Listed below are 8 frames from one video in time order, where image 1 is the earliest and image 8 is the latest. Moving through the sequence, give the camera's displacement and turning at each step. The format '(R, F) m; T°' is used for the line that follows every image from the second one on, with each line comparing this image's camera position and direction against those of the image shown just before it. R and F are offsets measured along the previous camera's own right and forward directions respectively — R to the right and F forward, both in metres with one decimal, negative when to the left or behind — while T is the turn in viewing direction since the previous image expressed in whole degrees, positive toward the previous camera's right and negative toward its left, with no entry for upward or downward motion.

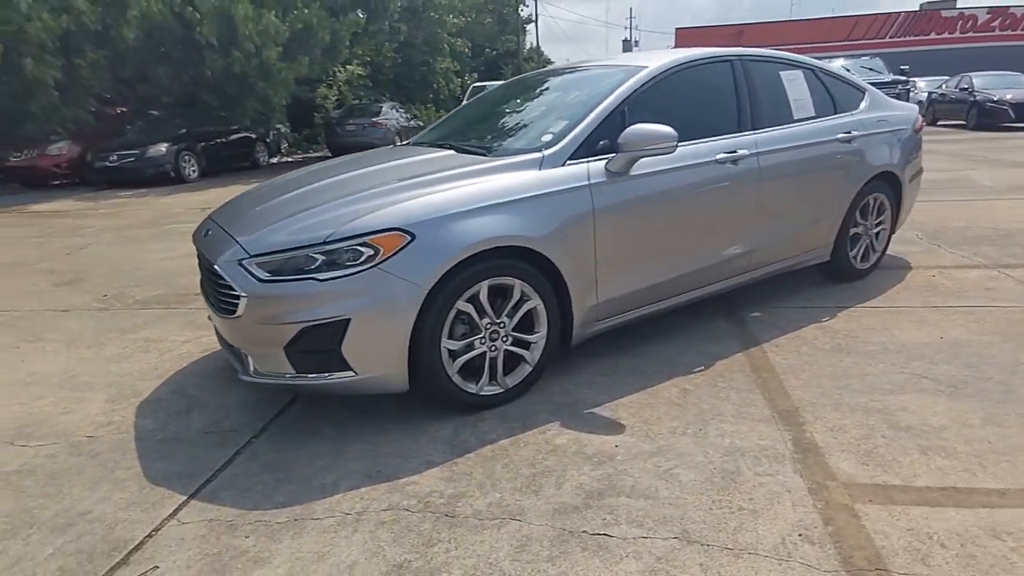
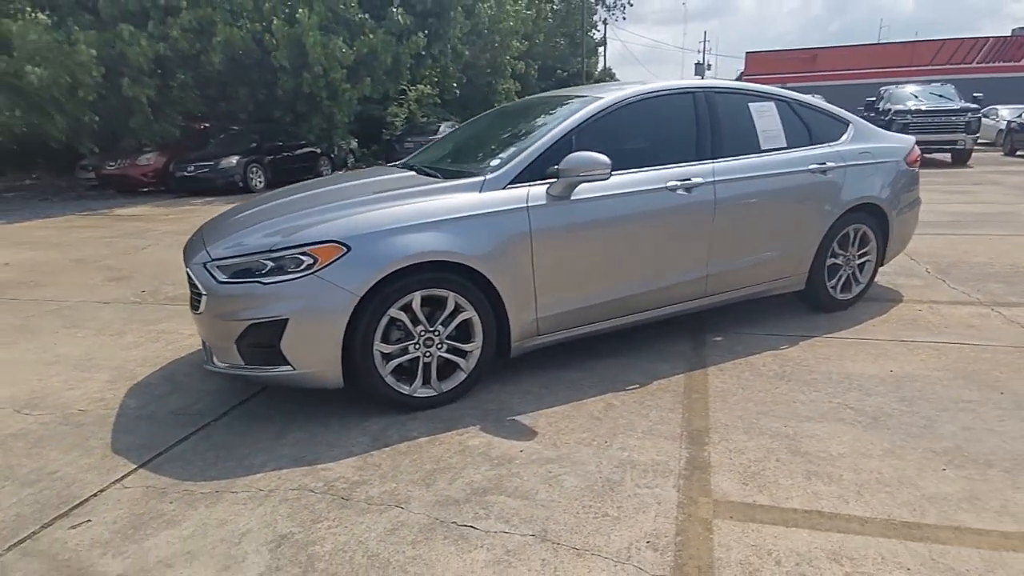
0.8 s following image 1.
(+0.7, -0.2) m; -7°
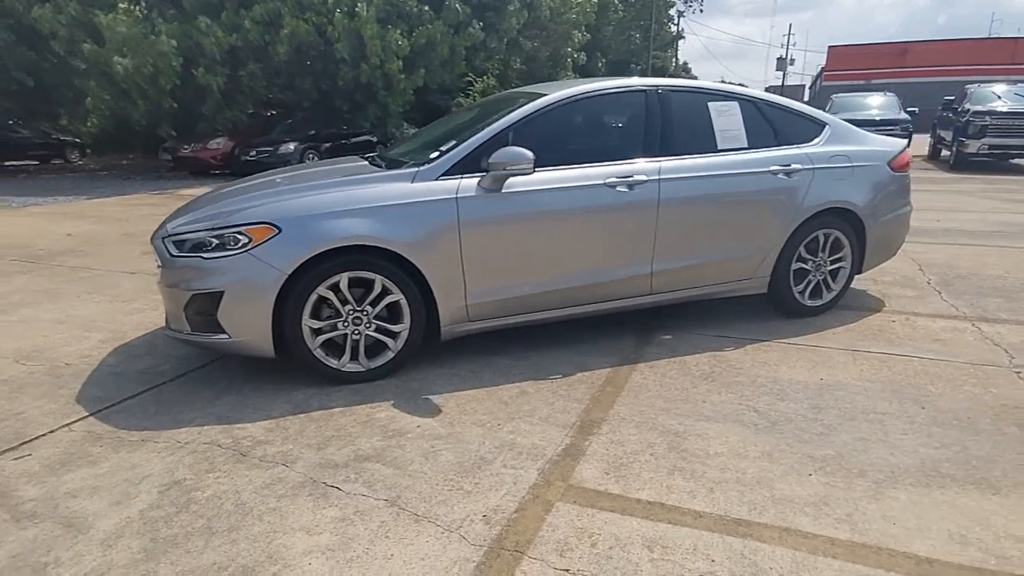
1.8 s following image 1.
(+0.9, -0.1) m; -7°
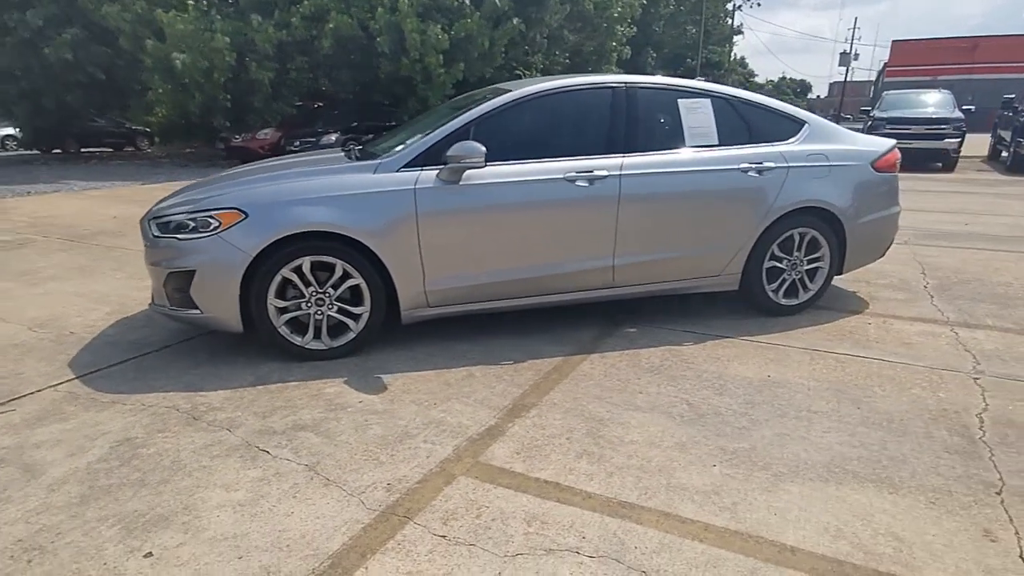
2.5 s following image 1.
(+0.6, -0.1) m; -5°
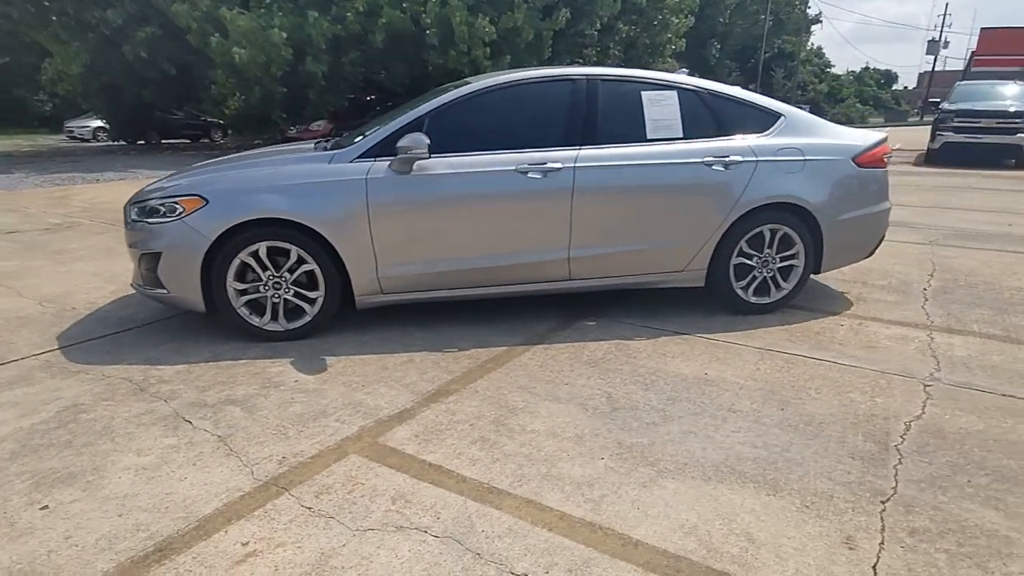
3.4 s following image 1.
(+0.8, 0.0) m; -6°
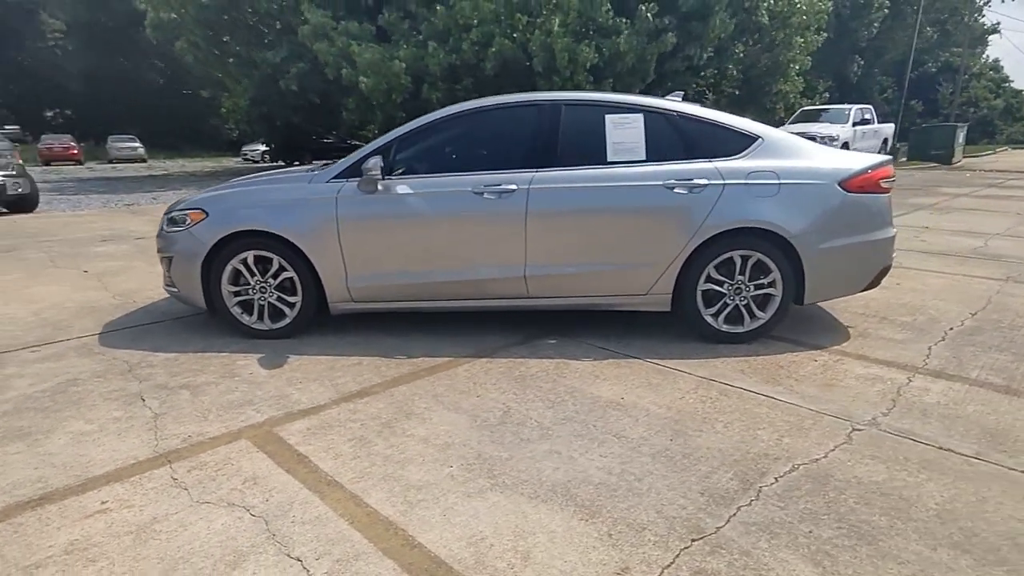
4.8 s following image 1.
(+1.3, 0.0) m; -13°
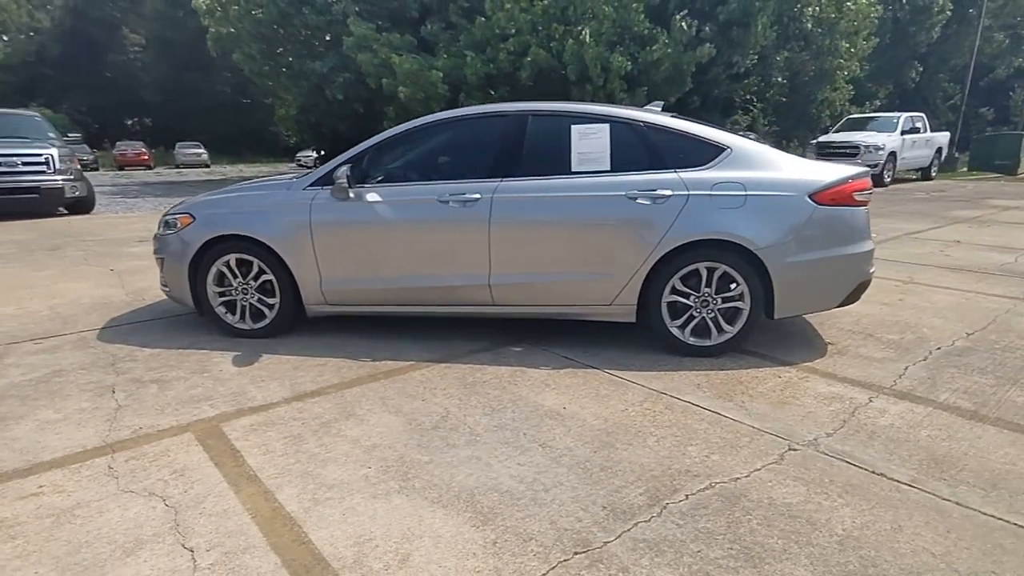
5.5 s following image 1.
(+0.6, 0.0) m; -5°
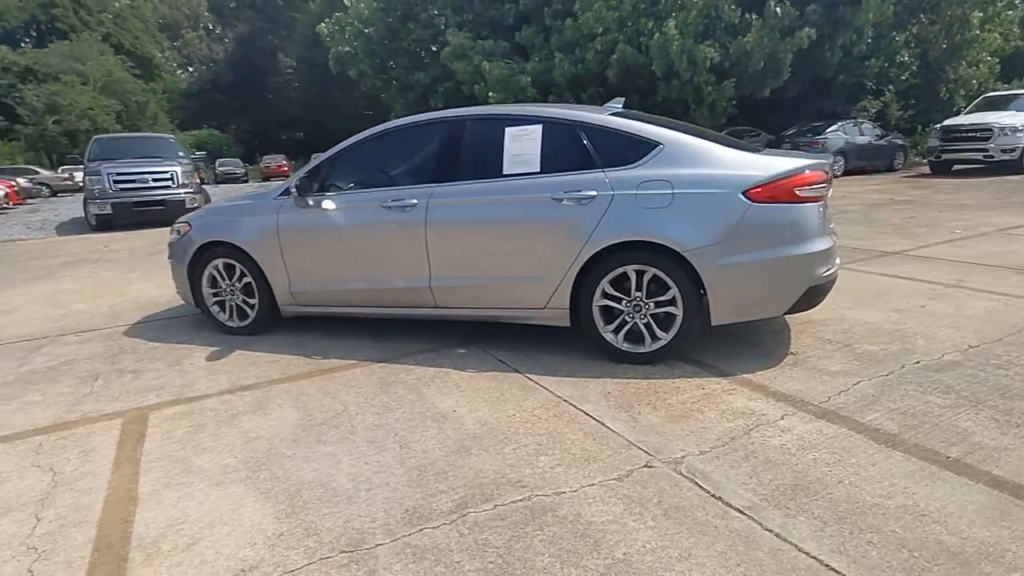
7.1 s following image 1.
(+1.4, +0.1) m; -12°
